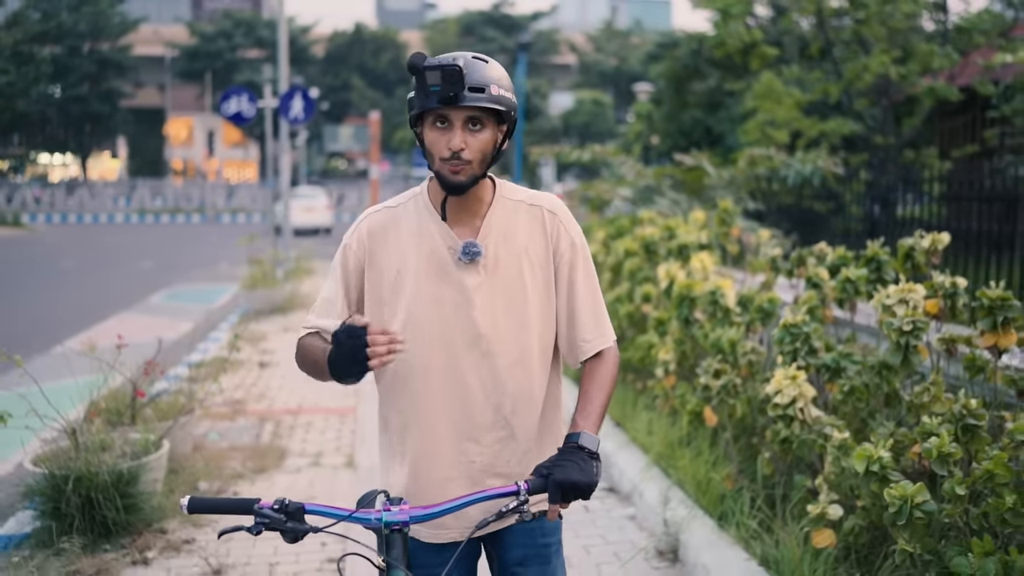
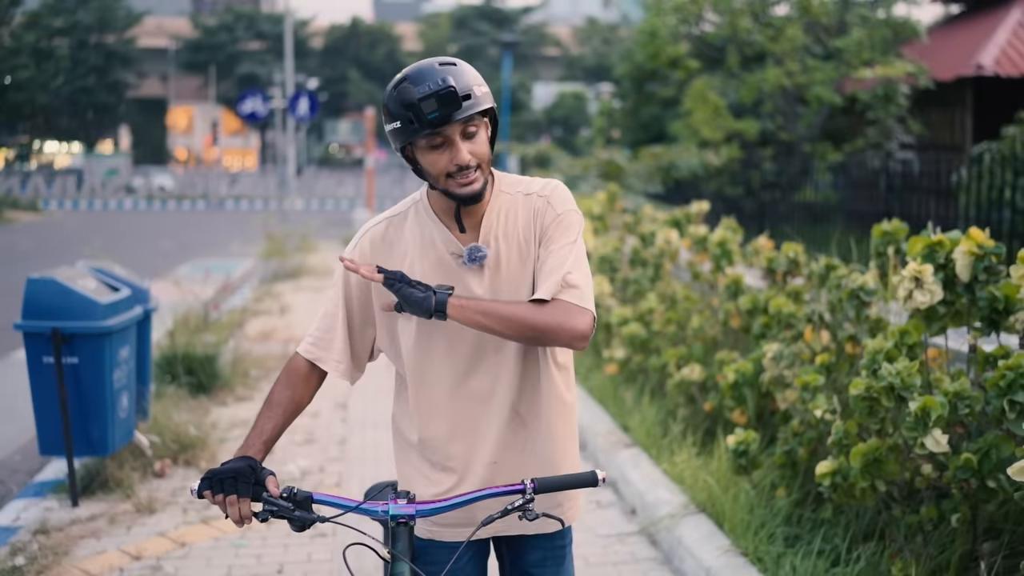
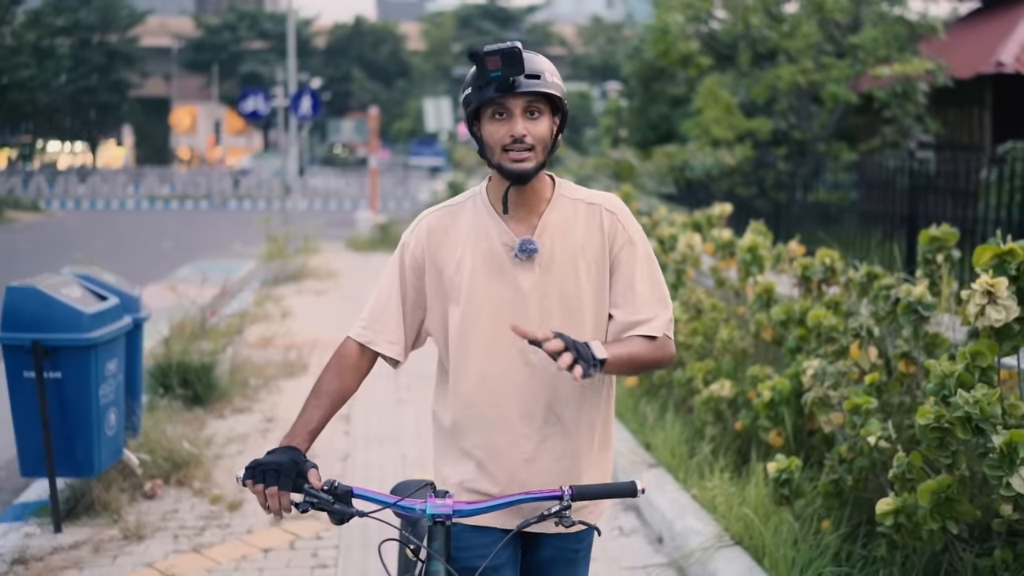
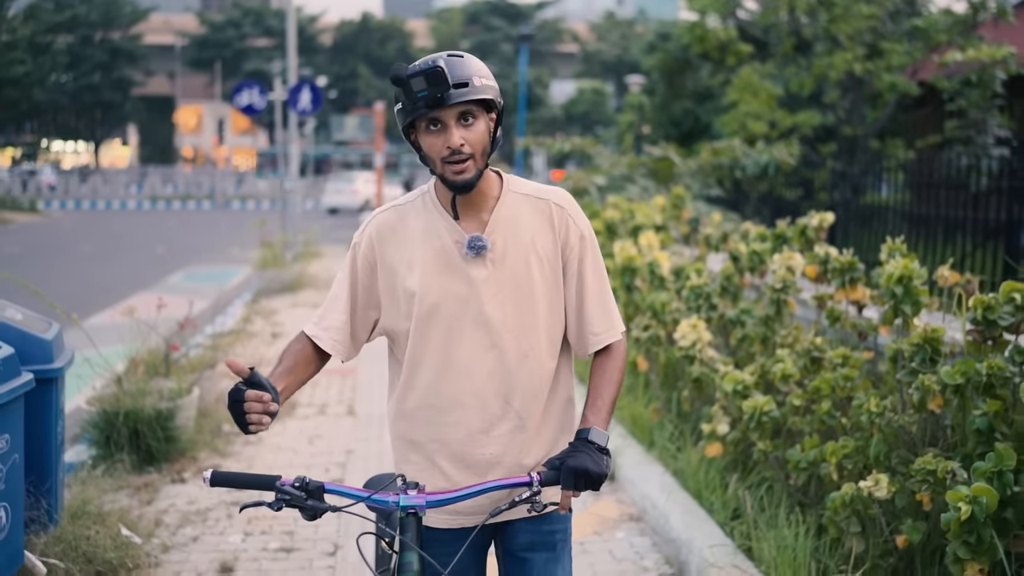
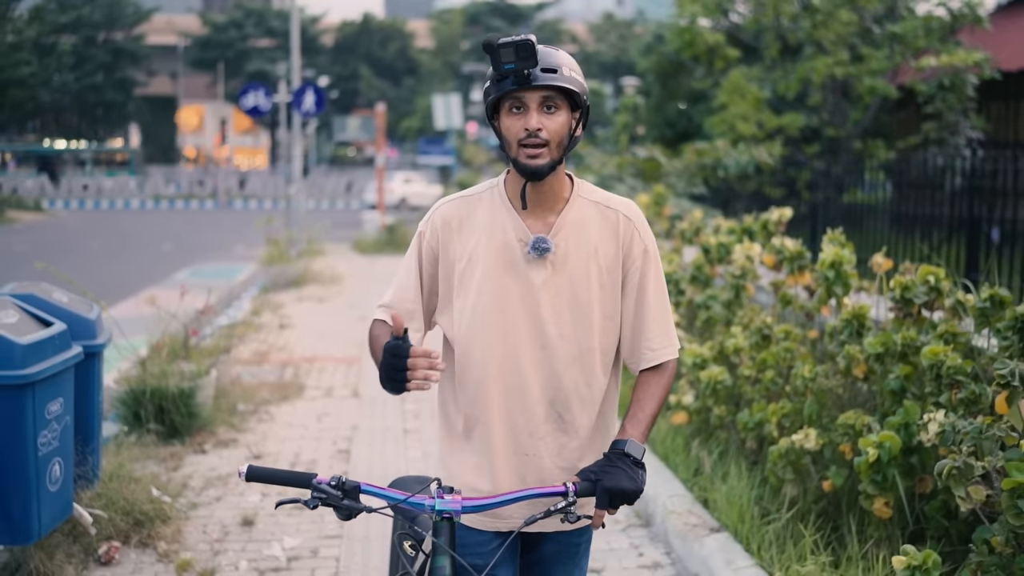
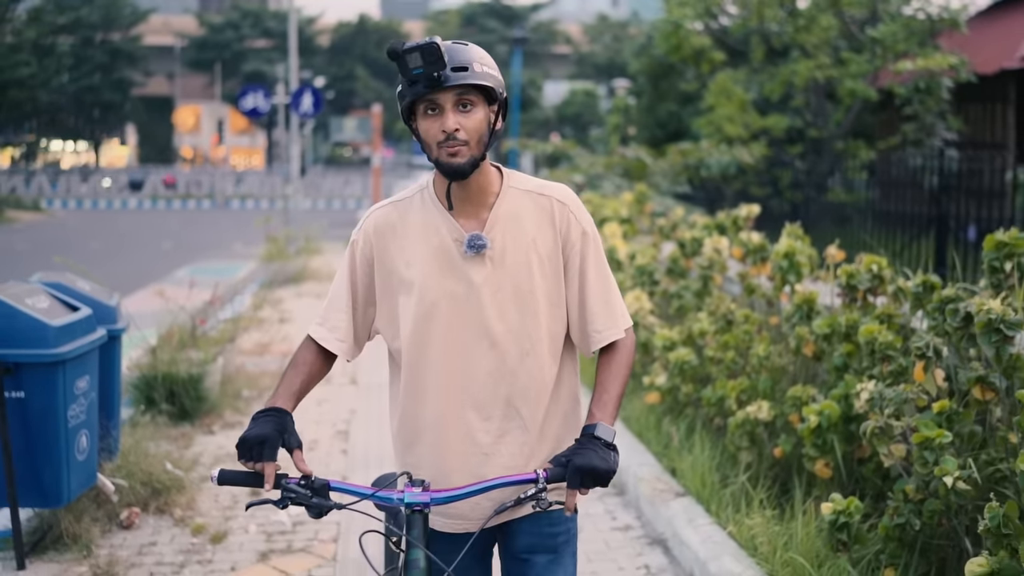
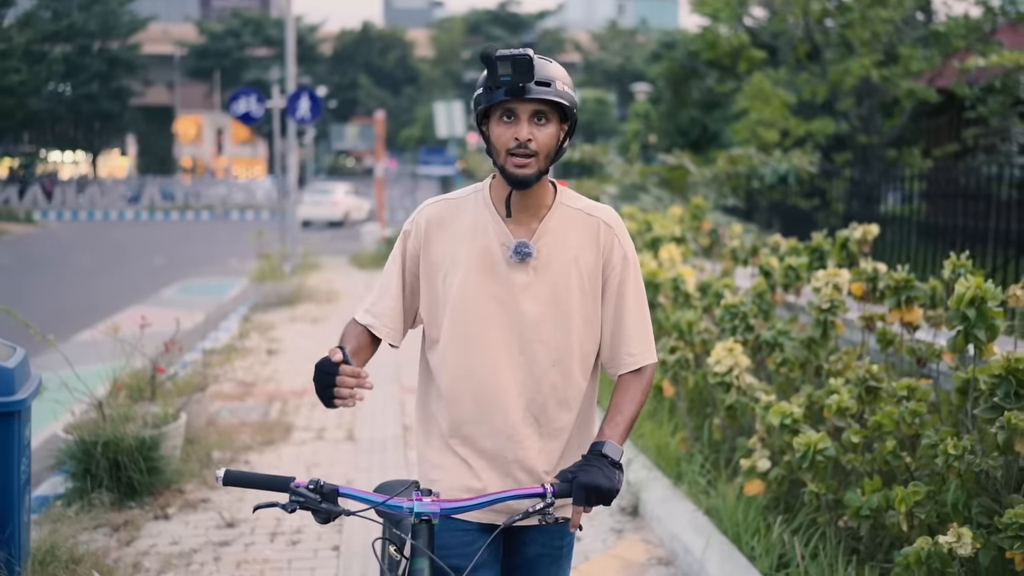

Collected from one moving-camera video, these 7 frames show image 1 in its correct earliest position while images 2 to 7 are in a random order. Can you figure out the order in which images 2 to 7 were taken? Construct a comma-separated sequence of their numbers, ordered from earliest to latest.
7, 4, 5, 6, 3, 2
